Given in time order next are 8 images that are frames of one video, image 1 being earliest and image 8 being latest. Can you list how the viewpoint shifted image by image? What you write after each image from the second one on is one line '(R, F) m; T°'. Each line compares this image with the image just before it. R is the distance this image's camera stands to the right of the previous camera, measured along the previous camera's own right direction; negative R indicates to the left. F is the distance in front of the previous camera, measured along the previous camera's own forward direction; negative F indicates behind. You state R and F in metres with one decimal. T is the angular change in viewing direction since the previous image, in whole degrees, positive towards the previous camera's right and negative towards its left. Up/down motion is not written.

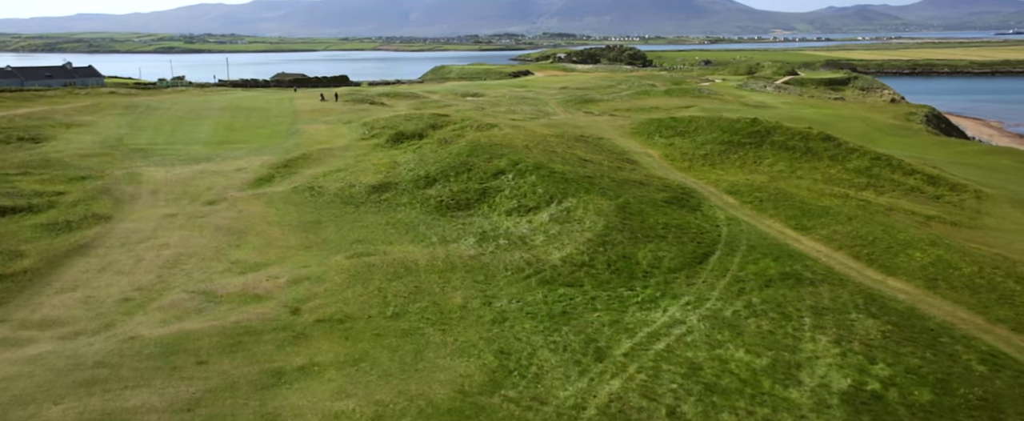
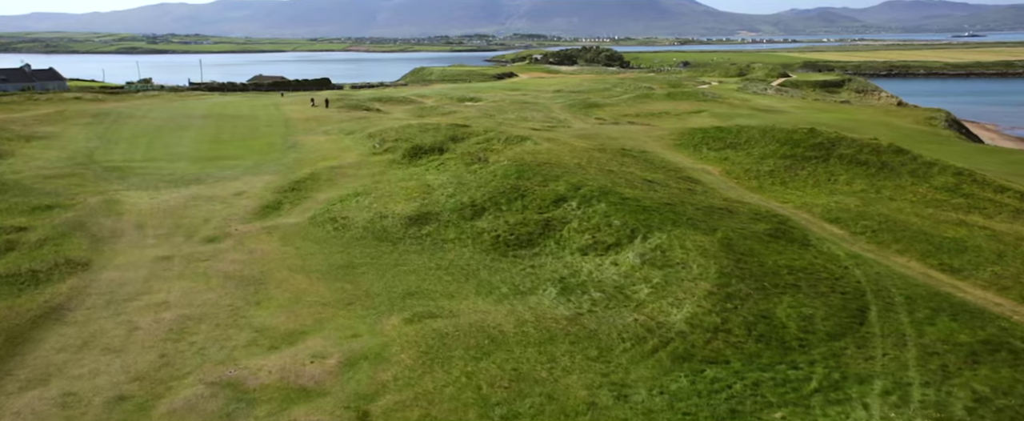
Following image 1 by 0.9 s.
(-3.2, +4.3) m; +2°
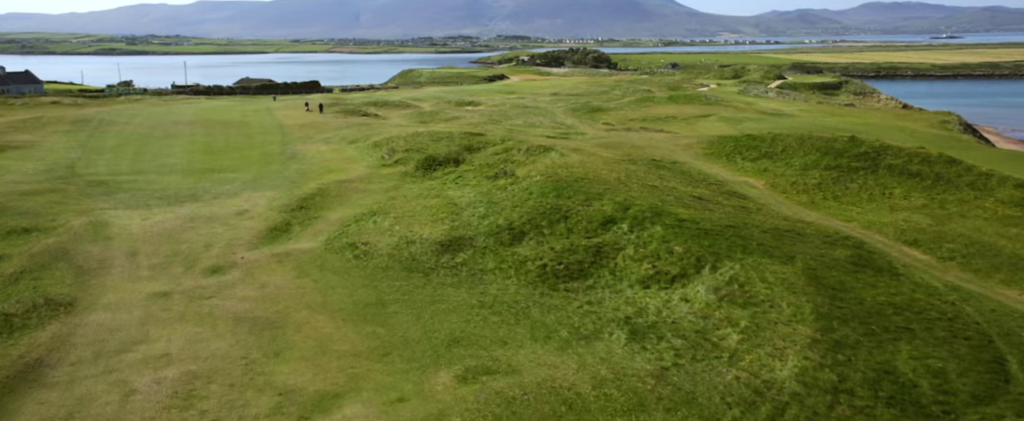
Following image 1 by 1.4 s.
(-1.8, +2.5) m; +1°
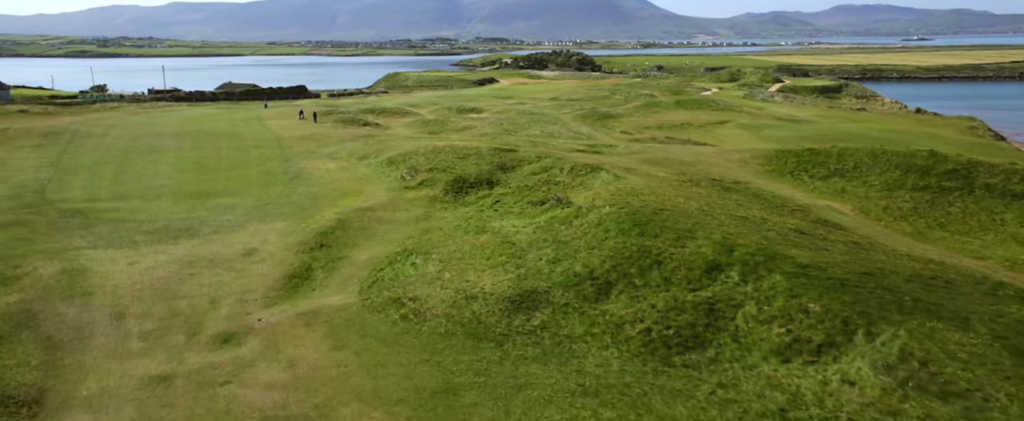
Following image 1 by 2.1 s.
(-2.6, +3.9) m; +2°
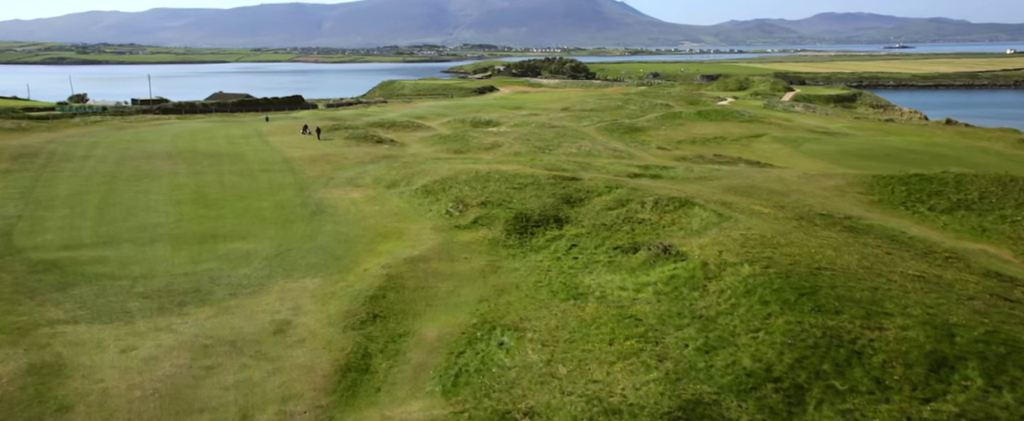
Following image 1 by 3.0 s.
(-3.0, +4.7) m; +1°
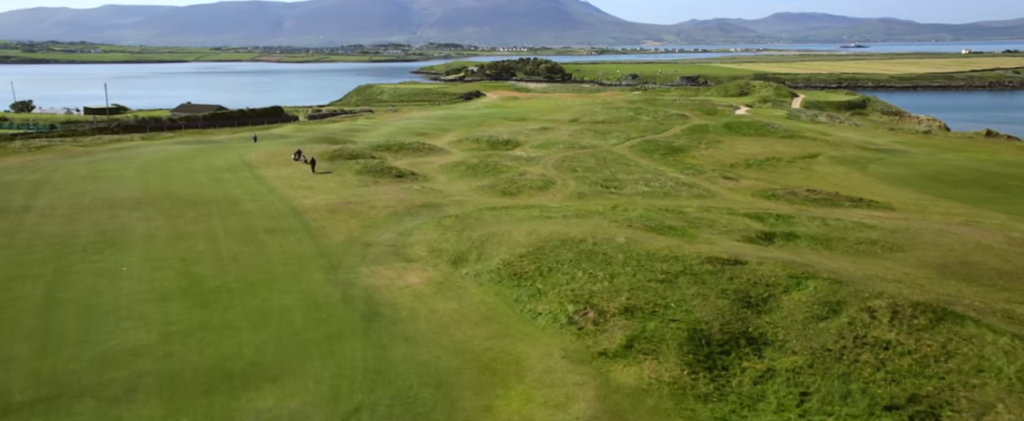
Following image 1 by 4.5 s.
(-4.8, +7.8) m; +3°
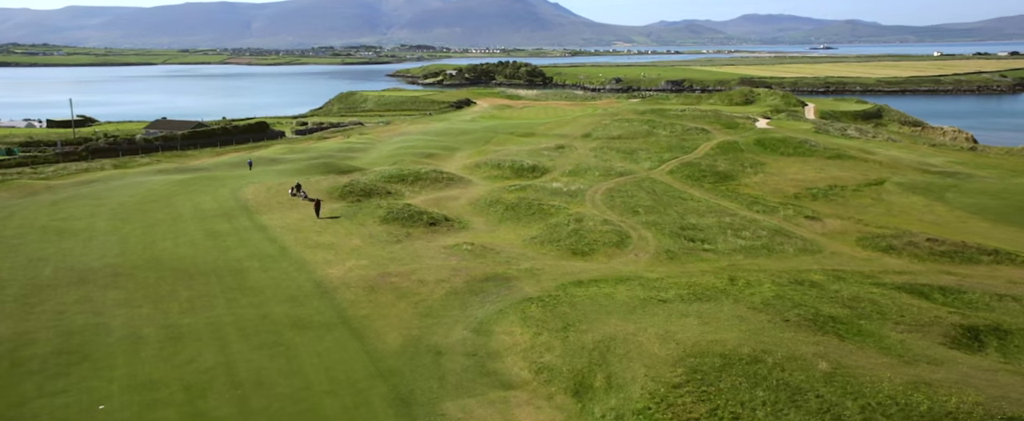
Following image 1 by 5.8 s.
(-4.1, +6.5) m; +2°
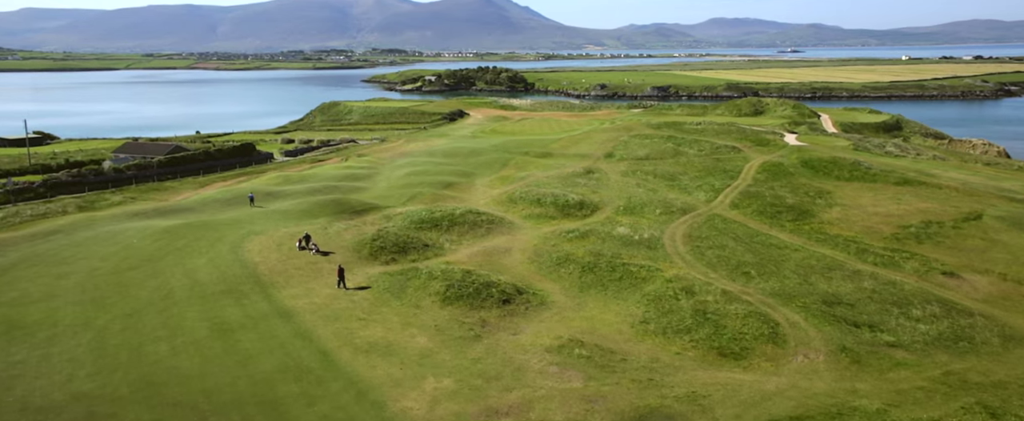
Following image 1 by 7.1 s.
(-4.8, +7.3) m; +2°
